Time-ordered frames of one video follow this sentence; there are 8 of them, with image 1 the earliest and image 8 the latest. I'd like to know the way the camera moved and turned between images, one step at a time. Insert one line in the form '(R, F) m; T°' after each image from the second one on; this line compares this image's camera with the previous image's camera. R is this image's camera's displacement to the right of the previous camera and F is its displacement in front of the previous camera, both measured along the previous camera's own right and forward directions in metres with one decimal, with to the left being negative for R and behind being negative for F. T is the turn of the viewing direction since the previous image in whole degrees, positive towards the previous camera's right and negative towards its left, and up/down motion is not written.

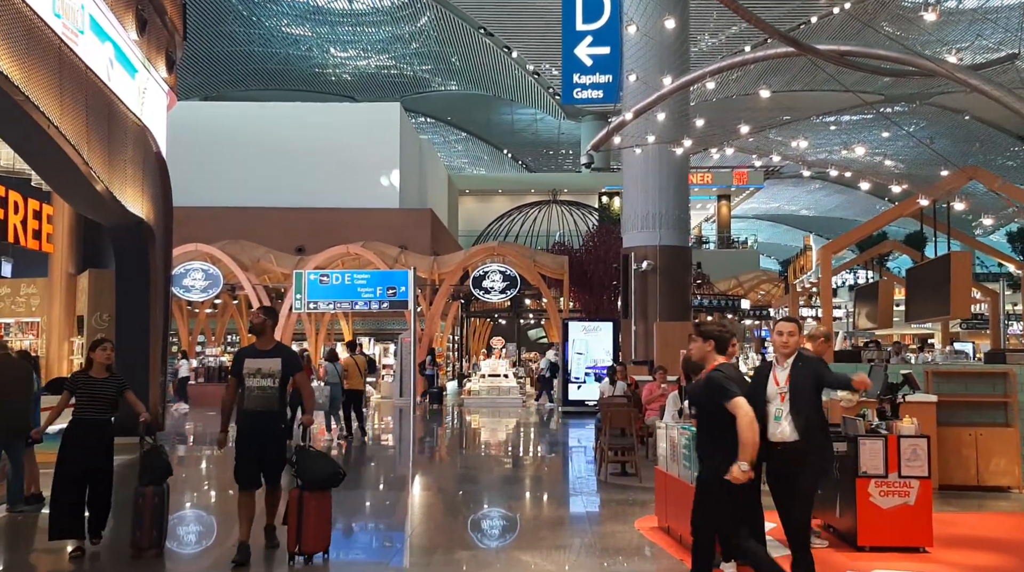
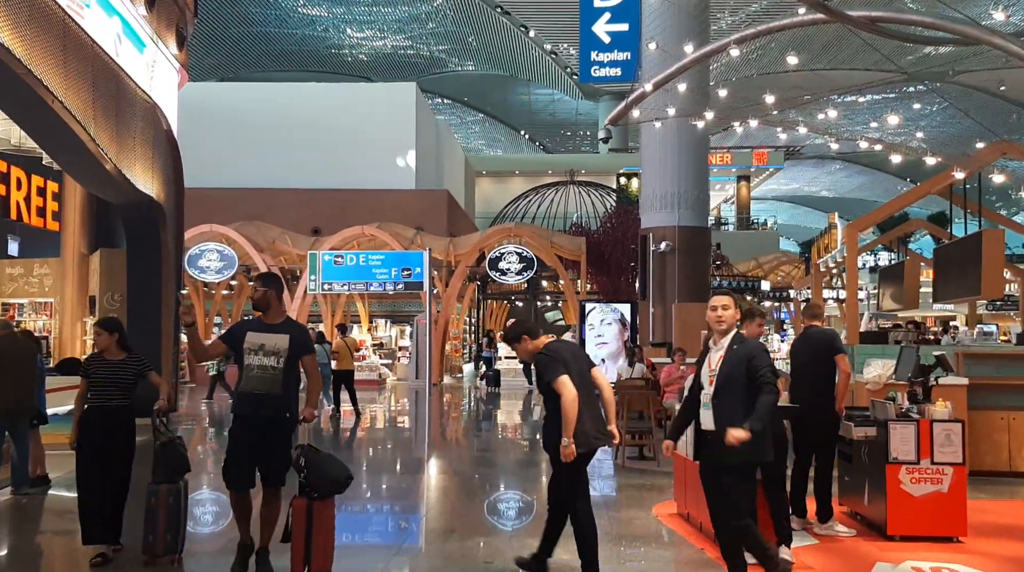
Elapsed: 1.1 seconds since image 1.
(0.0, +0.2) m; -1°
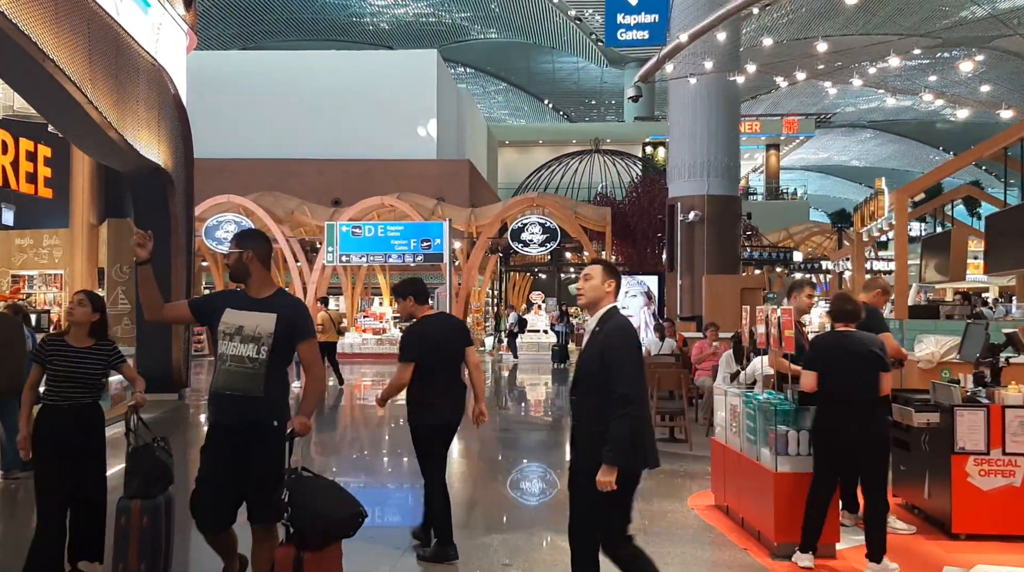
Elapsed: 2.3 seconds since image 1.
(0.0, +0.5) m; -1°
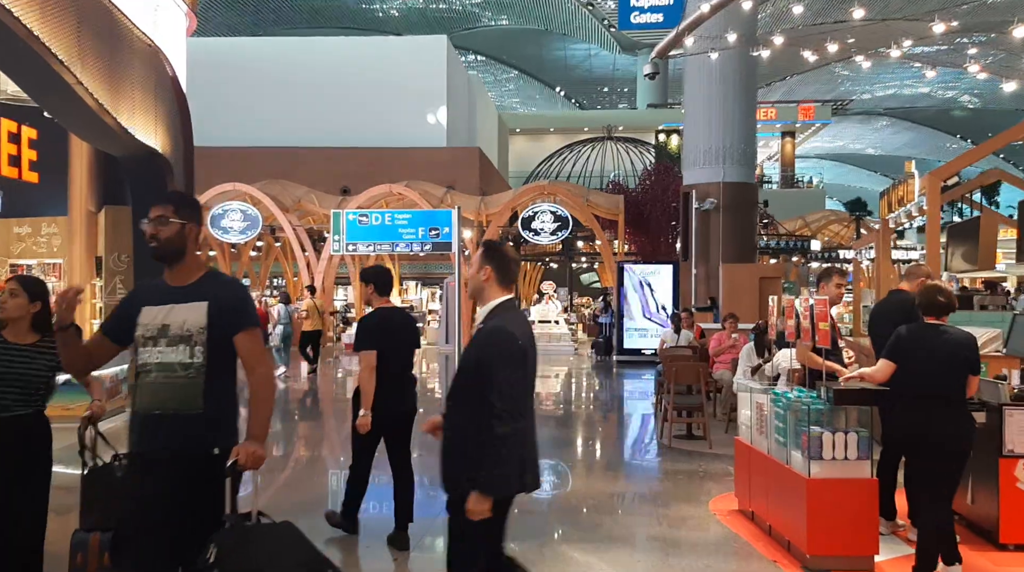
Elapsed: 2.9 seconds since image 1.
(0.0, +0.4) m; -1°
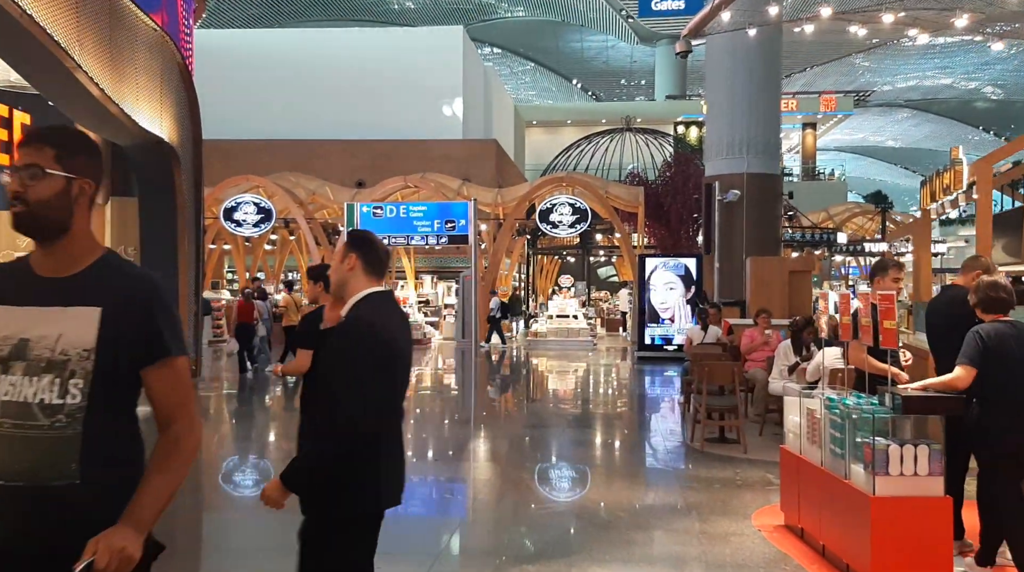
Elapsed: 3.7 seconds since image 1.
(0.0, +0.4) m; -1°
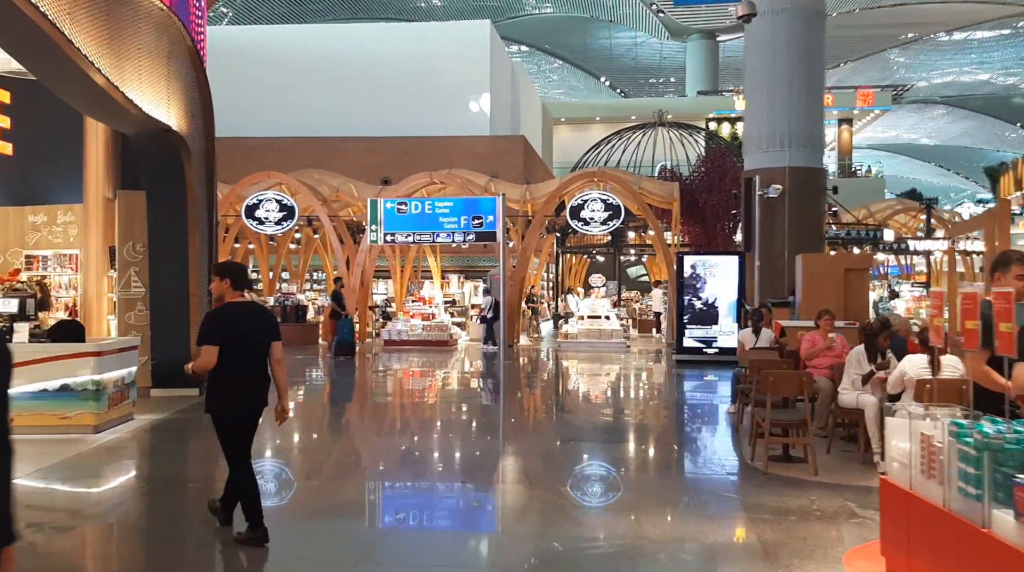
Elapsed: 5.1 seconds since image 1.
(-0.1, +0.7) m; -1°
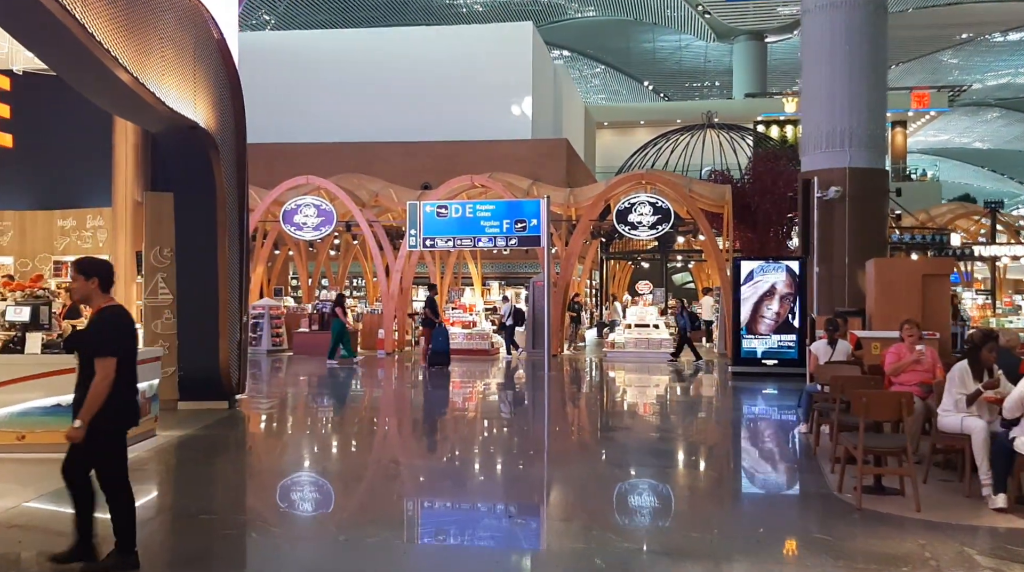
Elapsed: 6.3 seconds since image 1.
(-0.1, +0.6) m; -2°
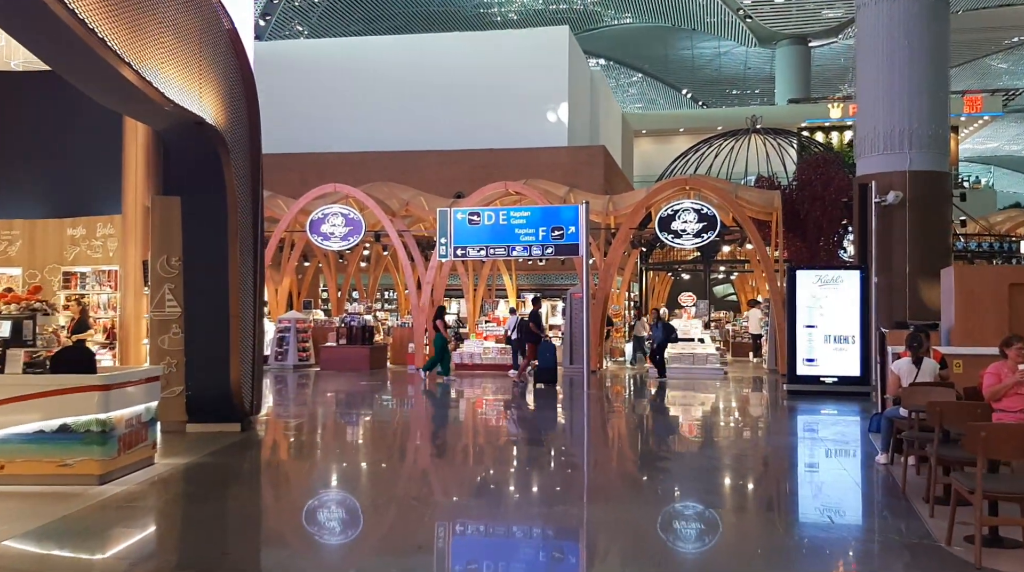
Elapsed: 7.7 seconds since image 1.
(0.0, +0.8) m; -2°
